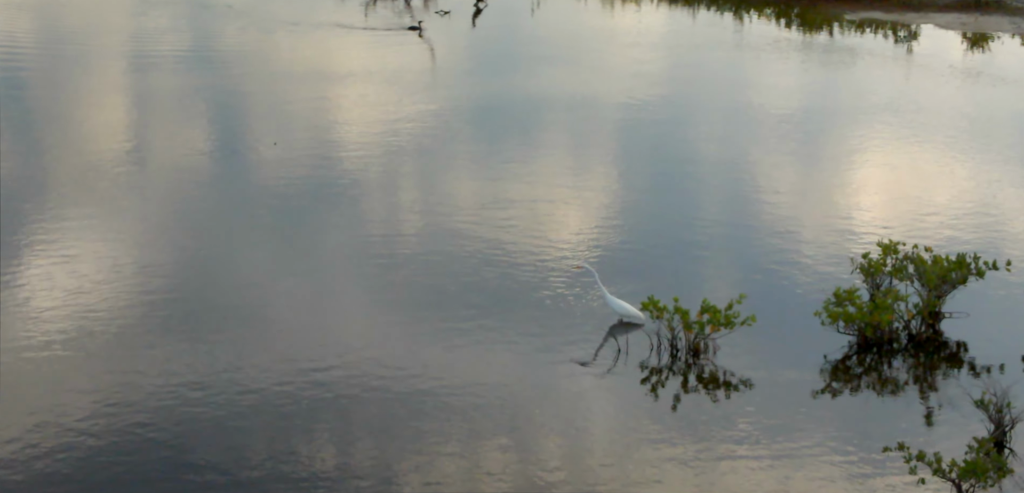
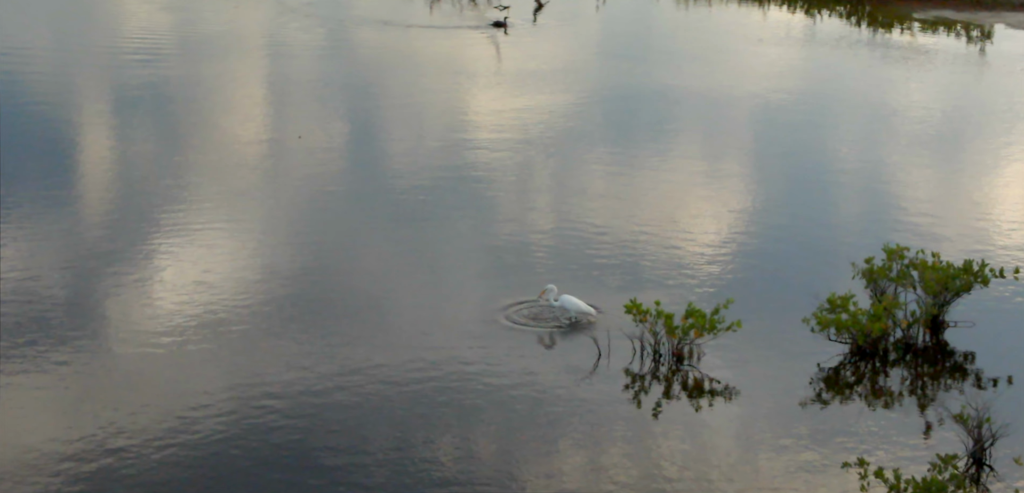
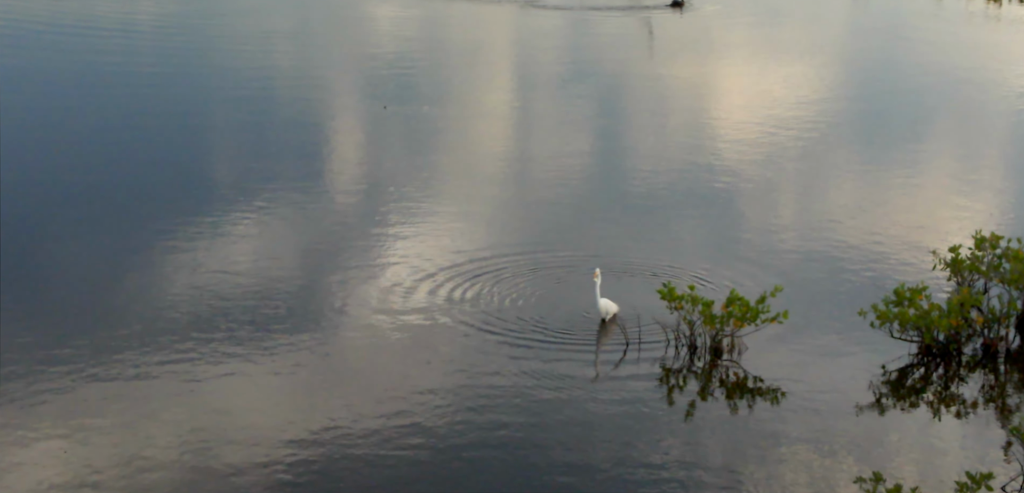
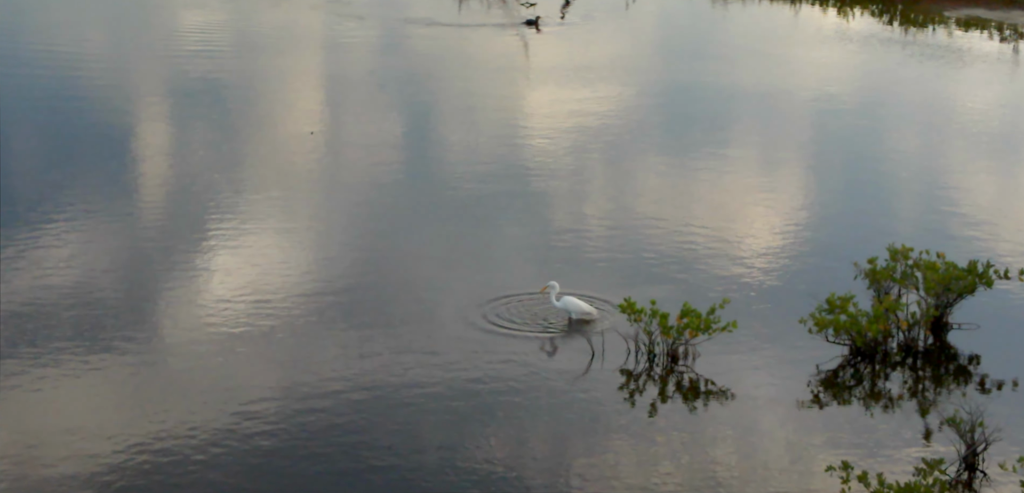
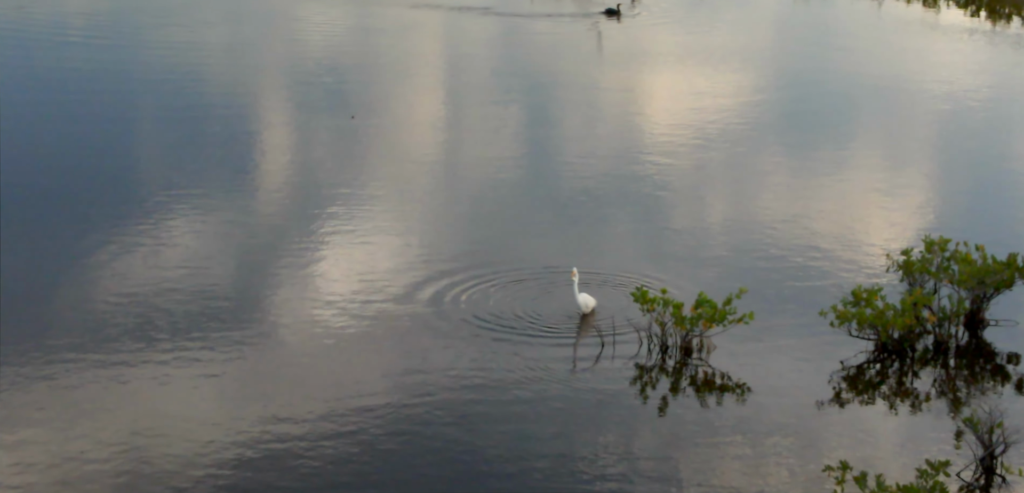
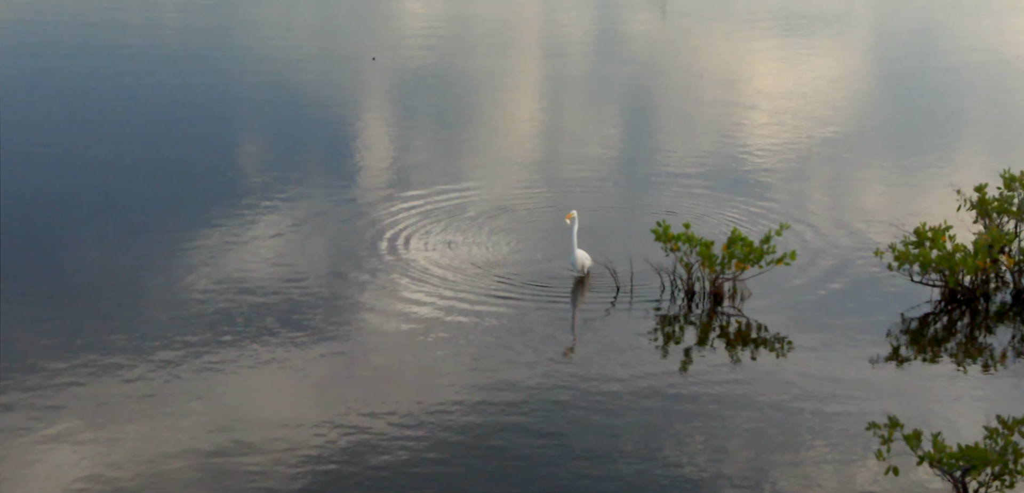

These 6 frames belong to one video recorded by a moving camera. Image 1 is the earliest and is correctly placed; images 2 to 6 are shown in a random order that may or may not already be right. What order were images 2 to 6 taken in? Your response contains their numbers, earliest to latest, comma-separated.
2, 4, 5, 3, 6
